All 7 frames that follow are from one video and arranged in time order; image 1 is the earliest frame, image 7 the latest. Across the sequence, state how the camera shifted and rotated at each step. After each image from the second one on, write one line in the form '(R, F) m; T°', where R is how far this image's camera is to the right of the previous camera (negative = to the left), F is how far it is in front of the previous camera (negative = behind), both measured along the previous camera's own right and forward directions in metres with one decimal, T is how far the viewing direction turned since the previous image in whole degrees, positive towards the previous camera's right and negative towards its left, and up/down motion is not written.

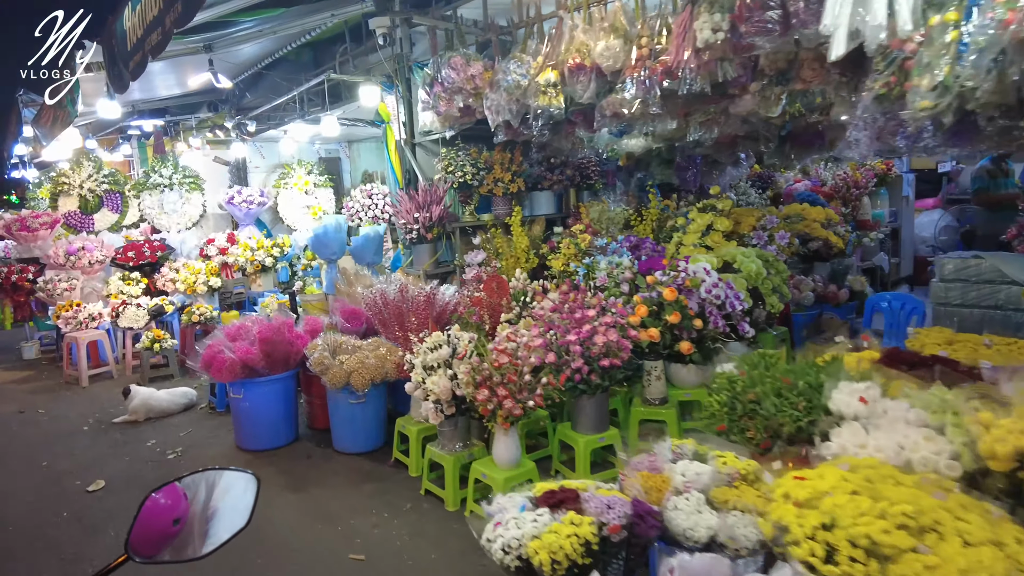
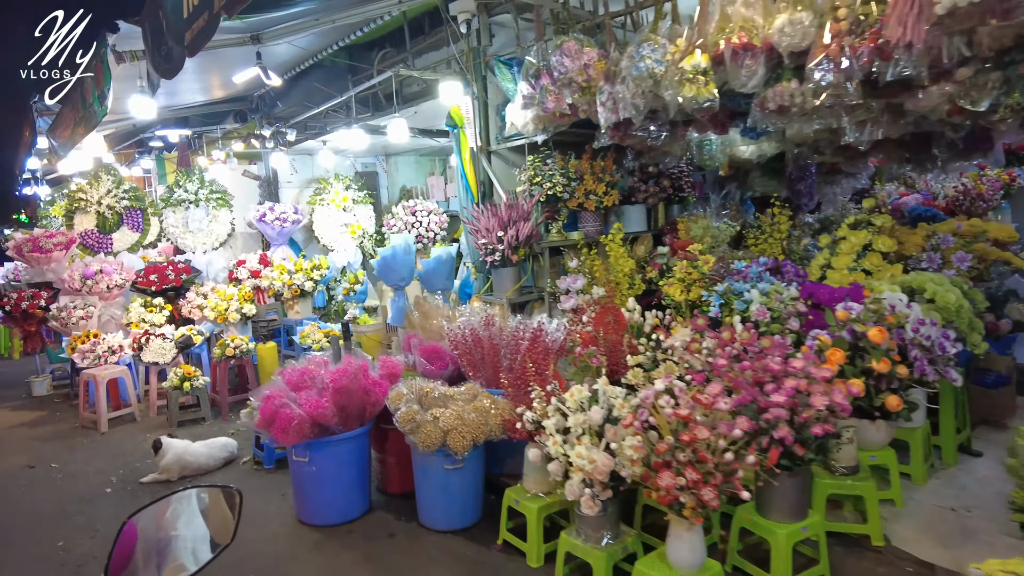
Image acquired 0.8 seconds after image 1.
(-0.6, +0.7) m; 0°
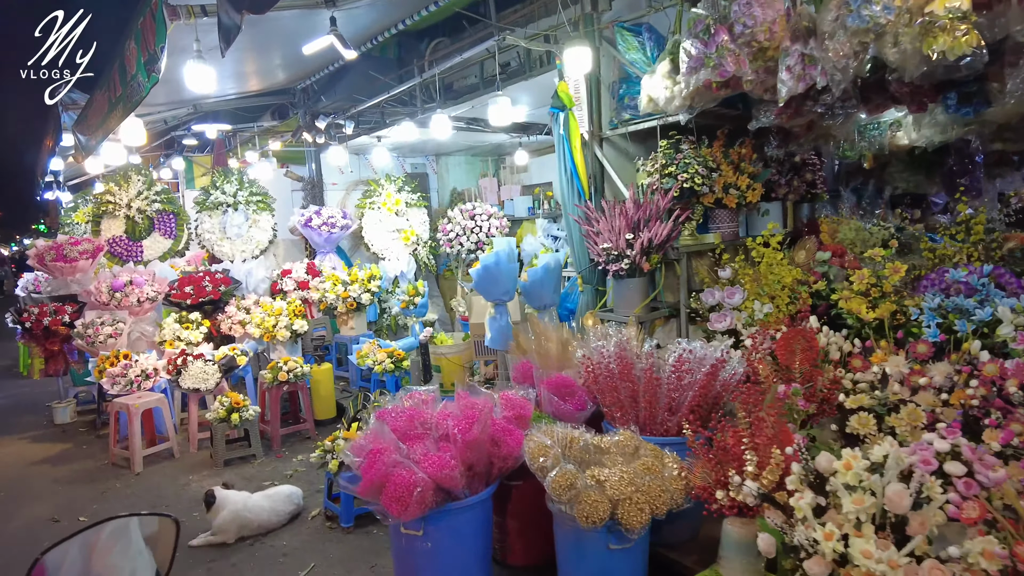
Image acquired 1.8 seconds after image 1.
(-0.6, +0.7) m; -1°
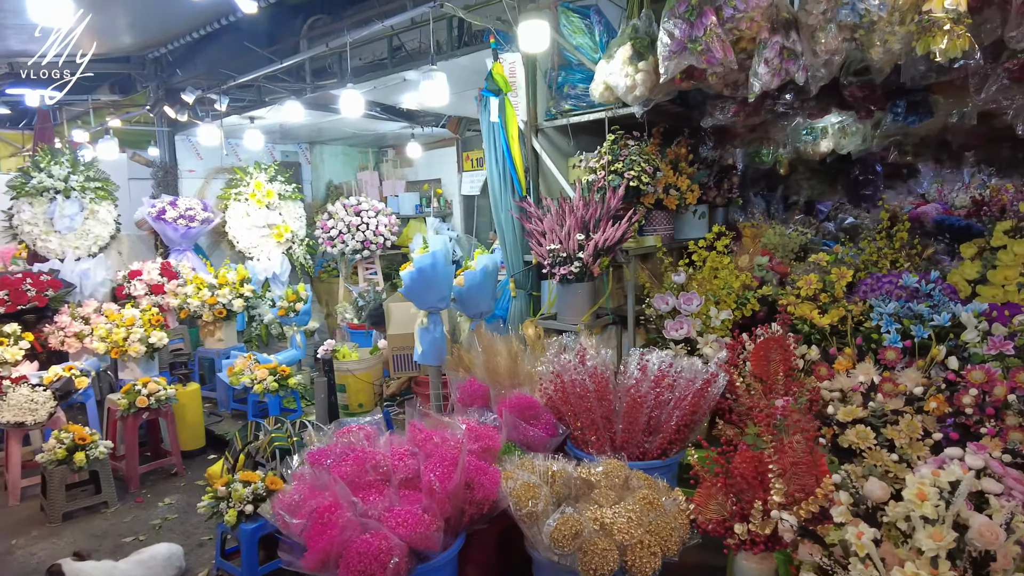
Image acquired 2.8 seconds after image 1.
(-0.4, +0.4) m; +13°
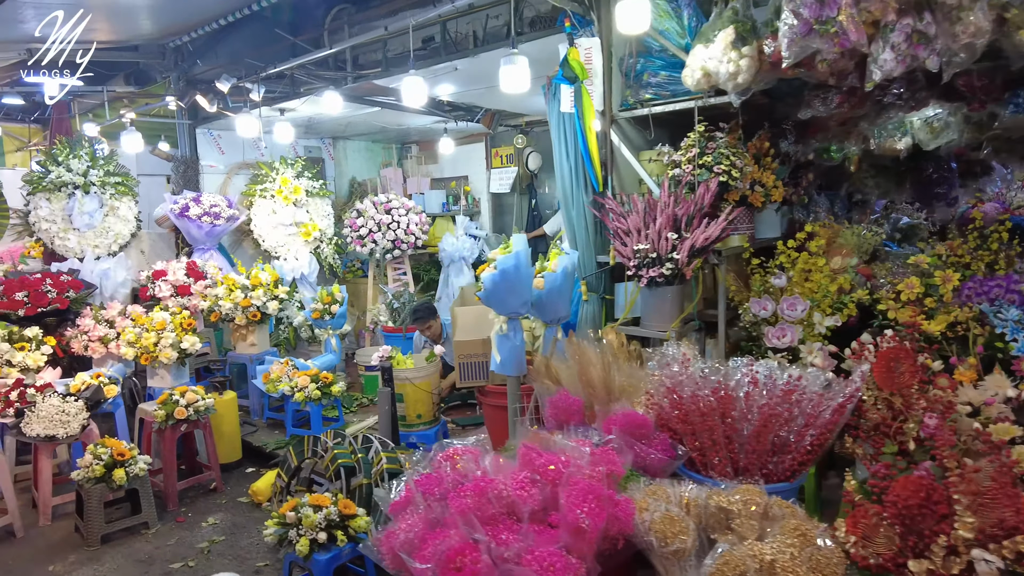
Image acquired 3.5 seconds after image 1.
(-0.4, +0.2) m; +1°
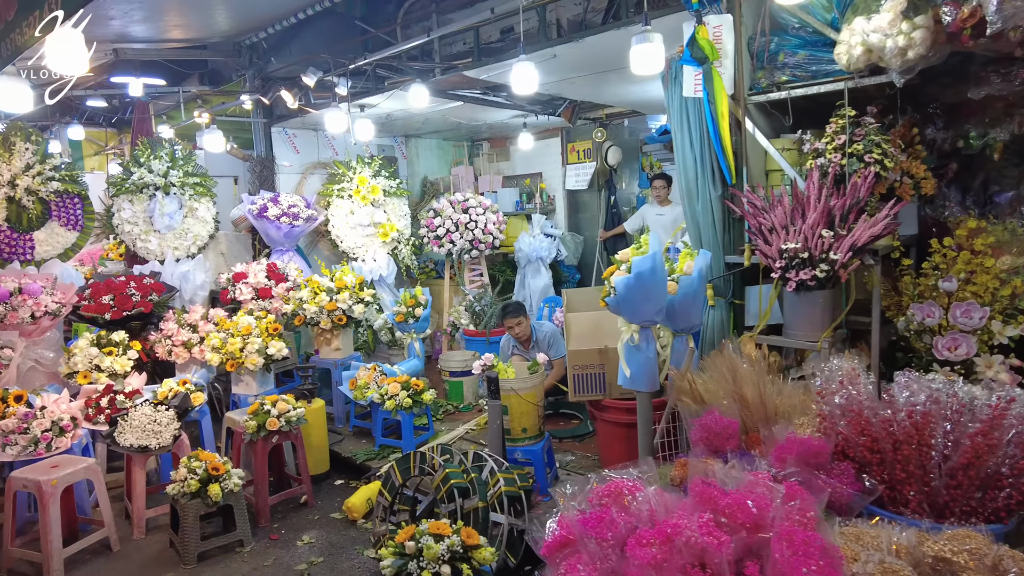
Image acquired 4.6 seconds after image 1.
(-0.3, +0.2) m; -4°
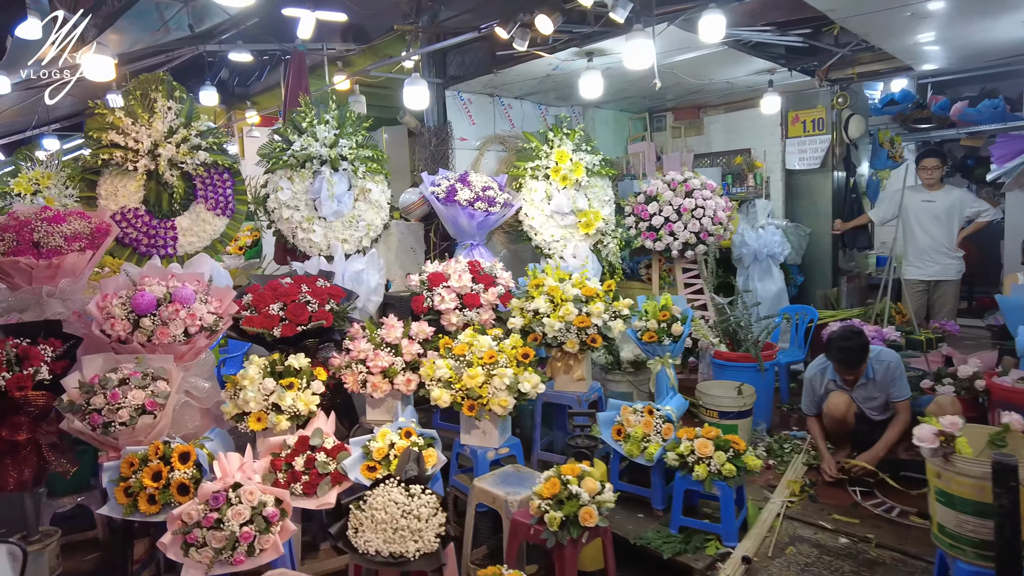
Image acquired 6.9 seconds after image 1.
(-1.2, +1.1) m; -4°
